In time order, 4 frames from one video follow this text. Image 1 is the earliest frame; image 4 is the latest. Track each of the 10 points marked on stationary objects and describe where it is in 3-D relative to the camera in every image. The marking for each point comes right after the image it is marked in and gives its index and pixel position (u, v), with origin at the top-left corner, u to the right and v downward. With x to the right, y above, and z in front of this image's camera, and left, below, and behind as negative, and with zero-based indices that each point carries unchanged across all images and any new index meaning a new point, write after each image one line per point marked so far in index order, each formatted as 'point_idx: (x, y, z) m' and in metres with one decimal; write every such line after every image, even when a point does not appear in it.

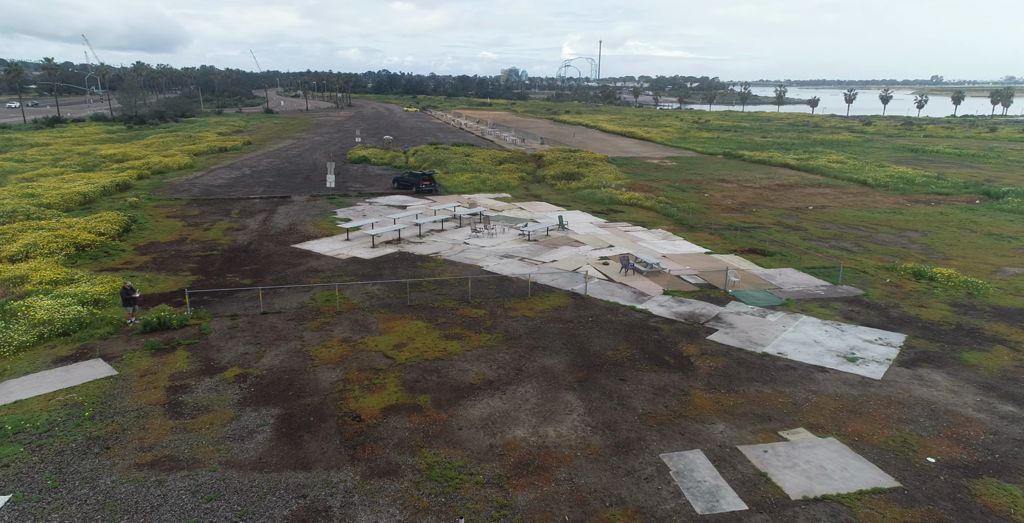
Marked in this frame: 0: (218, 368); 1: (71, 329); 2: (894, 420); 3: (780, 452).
0: (-8.1, -2.9, +16.6) m
1: (-13.3, -2.0, +18.2) m
2: (+8.9, -3.7, +14.0) m
3: (+5.7, -4.1, +12.8) m
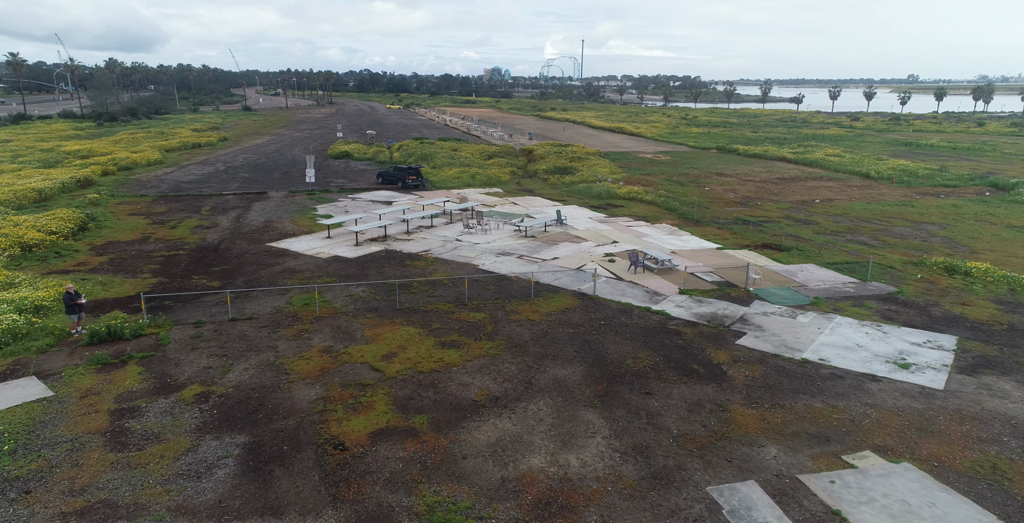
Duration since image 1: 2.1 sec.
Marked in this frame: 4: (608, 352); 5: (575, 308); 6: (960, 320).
0: (-7.9, -2.9, +14.1) m
1: (-13.2, -2.0, +15.5) m
2: (+9.1, -3.5, +11.9) m
3: (+6.0, -3.9, +10.7) m
4: (+2.6, -2.4, +16.2) m
5: (+2.0, -1.5, +19.3) m
6: (+13.5, -1.8, +18.2) m
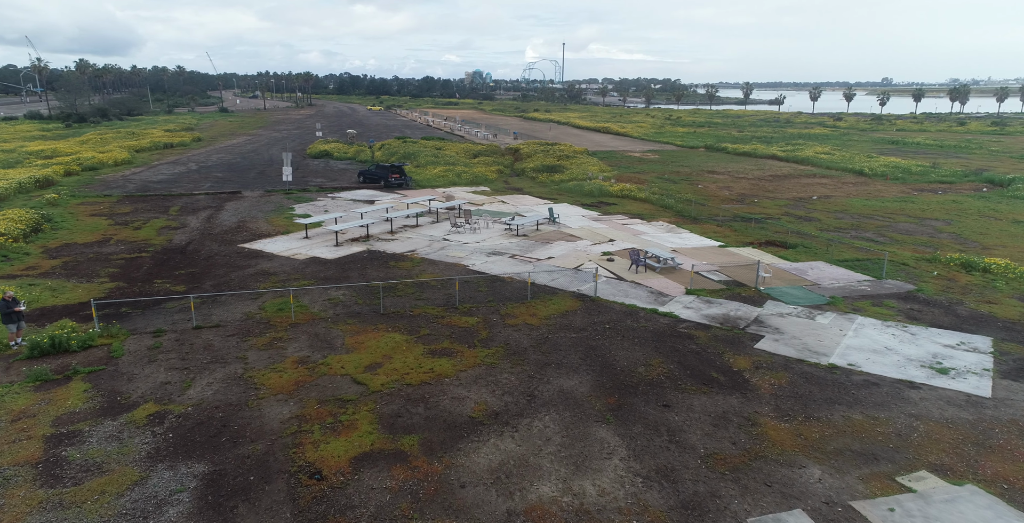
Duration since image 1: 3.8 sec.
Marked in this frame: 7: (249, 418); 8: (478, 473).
0: (-7.9, -2.9, +12.3) m
1: (-13.2, -2.1, +13.5) m
2: (+9.2, -3.4, +10.5) m
3: (+6.2, -3.8, +9.3) m
4: (+2.5, -2.4, +14.6) m
5: (+1.9, -1.4, +17.7) m
6: (+13.4, -1.6, +16.9) m
7: (-5.2, -3.1, +12.0) m
8: (-0.6, -3.6, +10.3) m
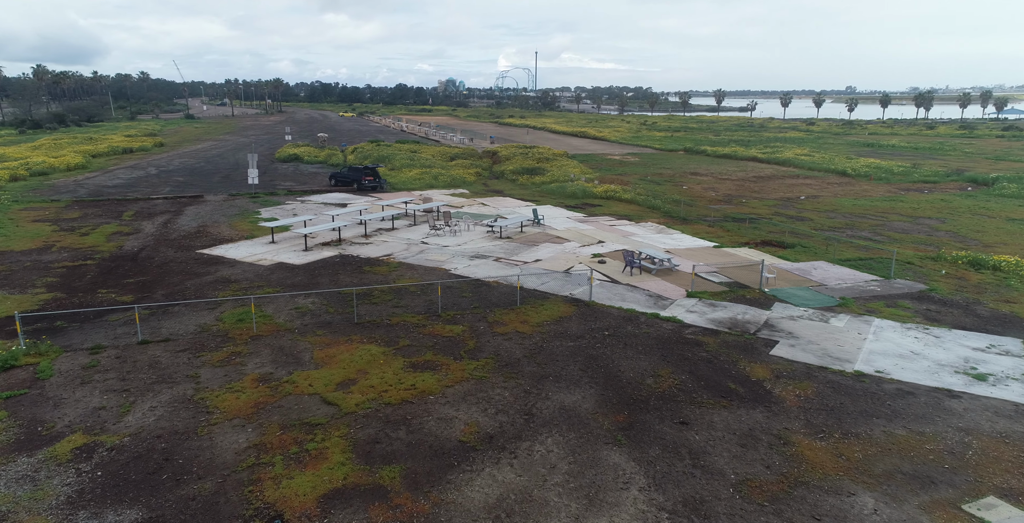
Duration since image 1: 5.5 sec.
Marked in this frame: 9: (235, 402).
0: (-7.9, -3.0, +10.3) m
1: (-13.3, -2.3, +11.3) m
2: (+9.2, -3.2, +9.2) m
3: (+6.2, -3.7, +7.8) m
4: (+2.4, -2.3, +13.1) m
5: (+1.6, -1.5, +16.1) m
6: (+13.1, -1.5, +15.8) m
7: (-5.3, -3.1, +10.0) m
8: (-0.6, -3.6, +8.6) m
9: (-5.3, -2.7, +11.6) m
